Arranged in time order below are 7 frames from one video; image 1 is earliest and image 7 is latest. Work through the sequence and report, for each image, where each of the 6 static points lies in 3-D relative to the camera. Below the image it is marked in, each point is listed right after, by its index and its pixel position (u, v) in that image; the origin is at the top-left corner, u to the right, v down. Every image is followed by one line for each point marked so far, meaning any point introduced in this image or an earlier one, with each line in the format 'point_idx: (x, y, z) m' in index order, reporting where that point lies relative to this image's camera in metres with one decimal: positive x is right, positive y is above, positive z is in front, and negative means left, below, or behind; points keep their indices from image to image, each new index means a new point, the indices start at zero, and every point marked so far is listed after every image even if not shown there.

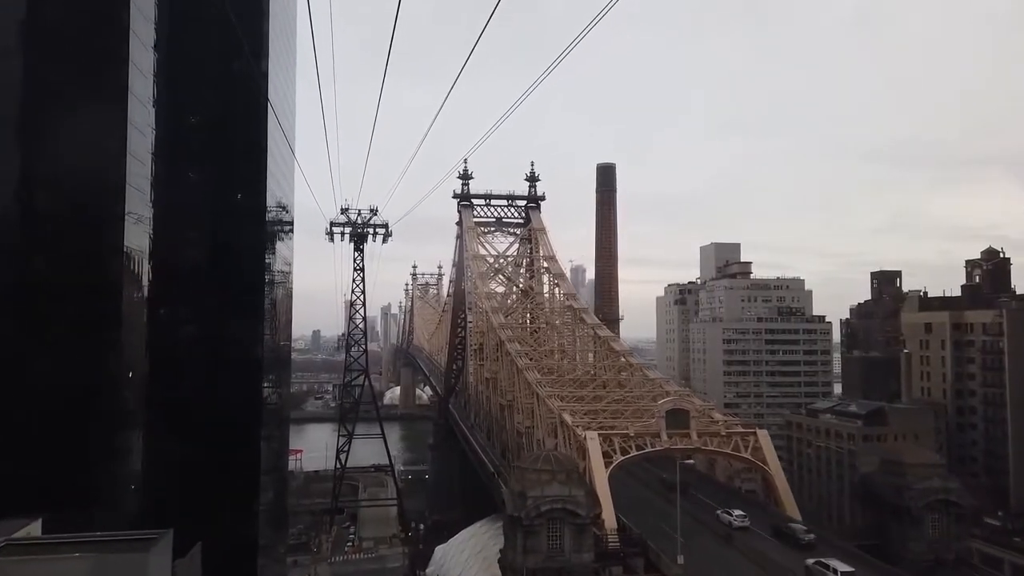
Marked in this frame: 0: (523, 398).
0: (+0.3, -2.8, +16.7) m
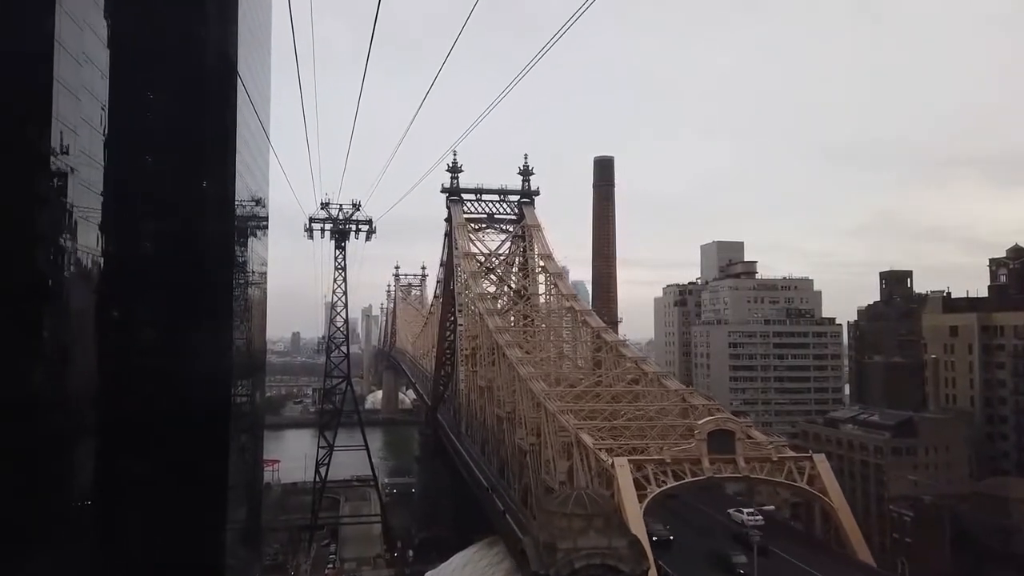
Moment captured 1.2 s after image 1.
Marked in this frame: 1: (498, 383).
0: (+0.4, -2.8, +14.8) m
1: (-0.4, -2.6, +18.7) m
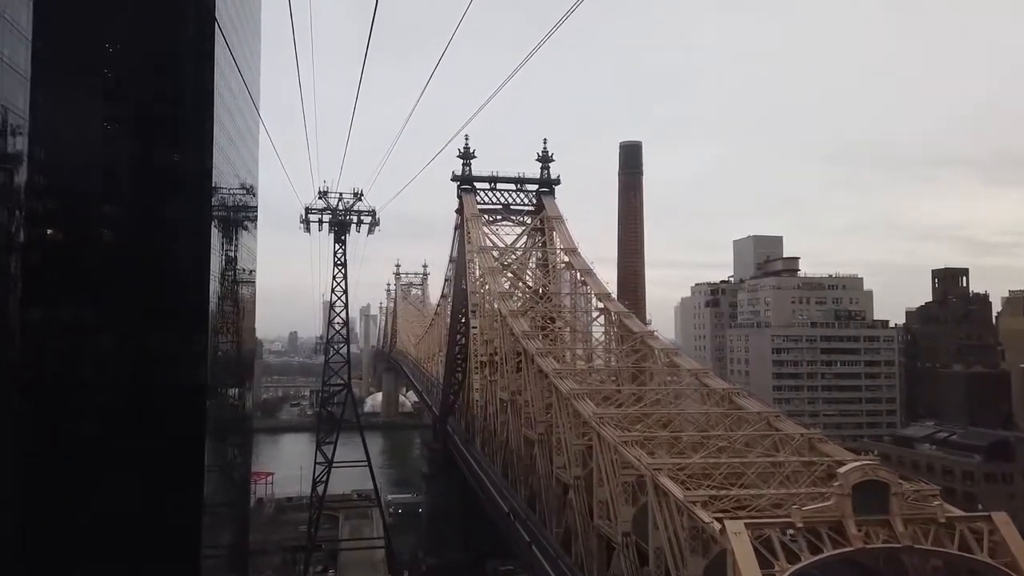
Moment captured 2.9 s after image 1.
0: (+1.1, -2.7, +12.1) m
1: (+0.3, -2.5, +16.0) m
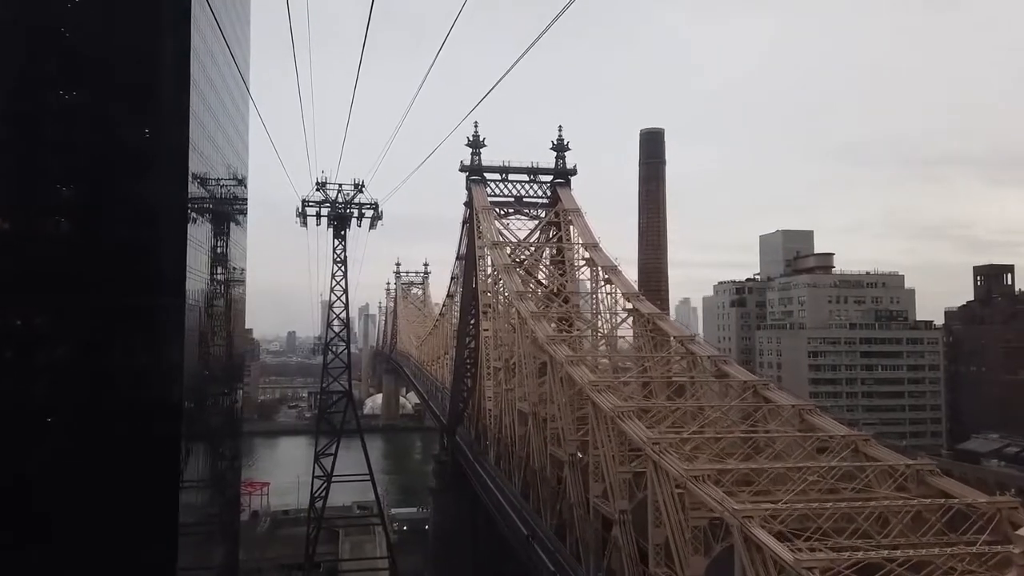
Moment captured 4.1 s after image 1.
0: (+1.6, -2.7, +10.2) m
1: (+0.8, -2.5, +14.1) m
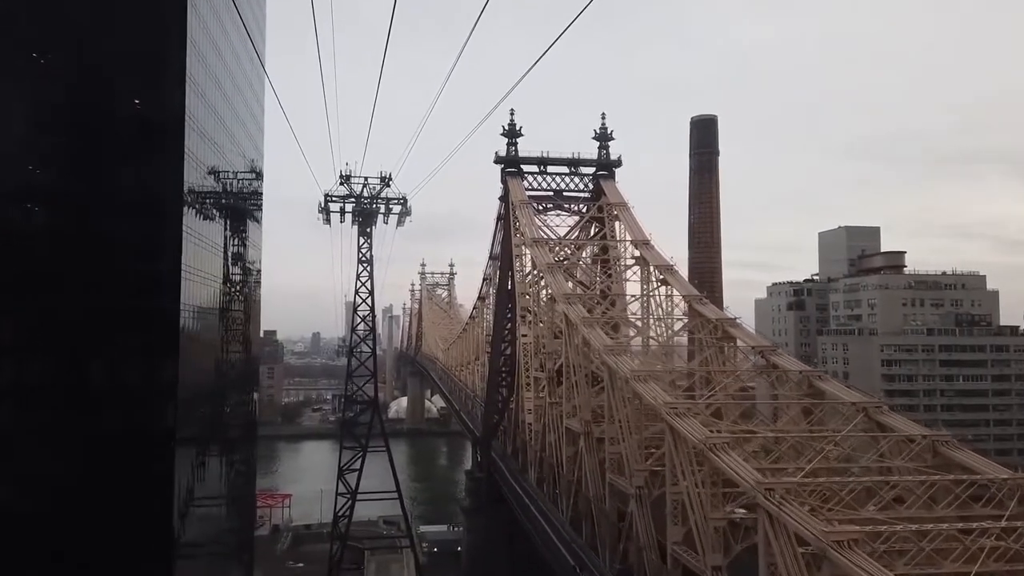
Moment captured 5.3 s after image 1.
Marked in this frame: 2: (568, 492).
0: (+2.4, -2.7, +8.3) m
1: (+1.7, -2.5, +12.2) m
2: (+1.2, -4.4, +14.5) m
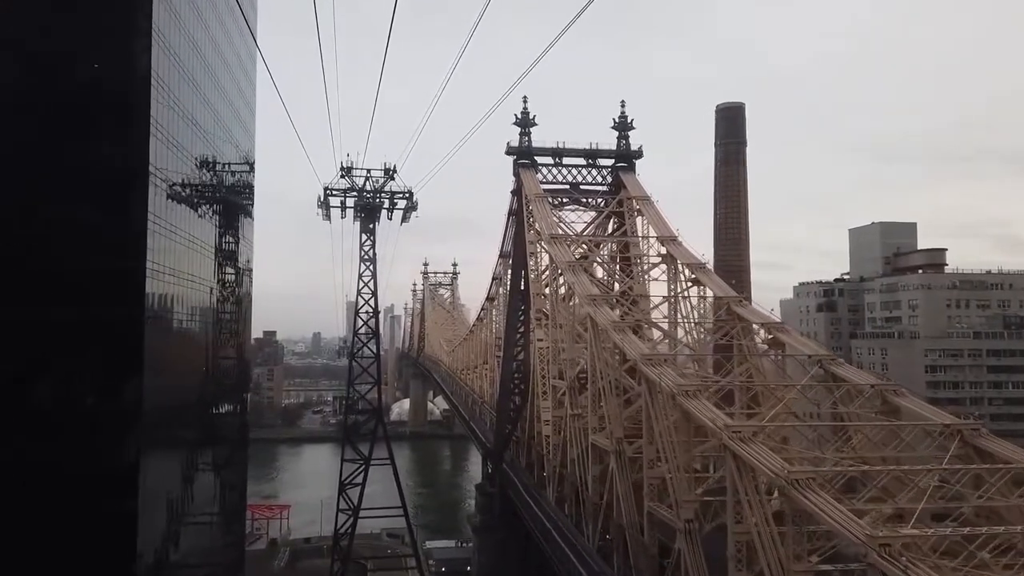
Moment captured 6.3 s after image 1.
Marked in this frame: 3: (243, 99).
0: (+2.8, -2.8, +6.8) m
1: (+2.1, -2.5, +10.7) m
2: (+1.6, -4.4, +13.0) m
3: (-7.5, +5.3, +19.3) m
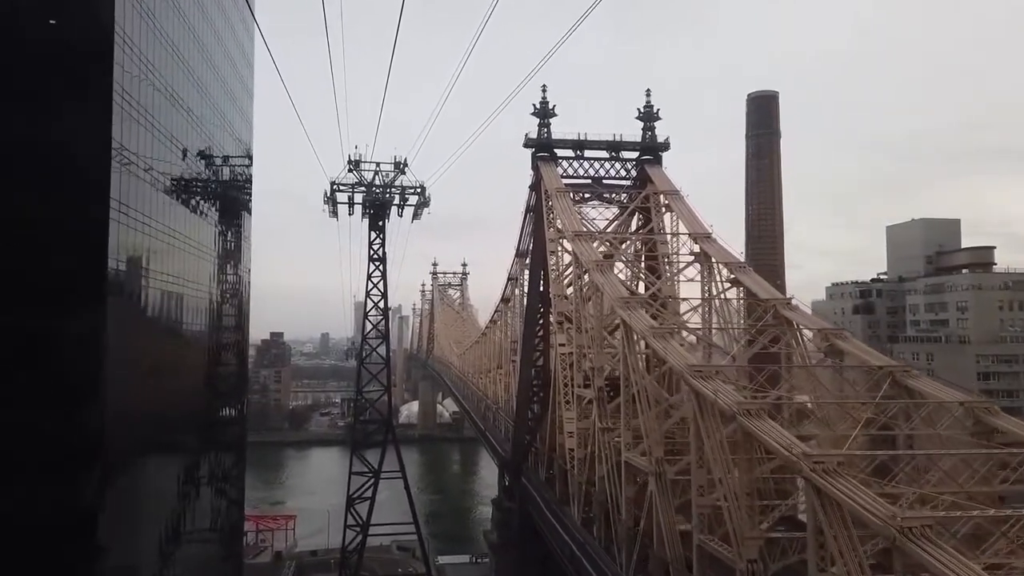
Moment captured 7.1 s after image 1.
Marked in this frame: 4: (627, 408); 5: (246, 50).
0: (+3.2, -2.8, +5.6) m
1: (+2.5, -2.6, +9.4) m
2: (+2.0, -4.4, +11.7) m
3: (-7.0, +5.3, +18.1) m
4: (+2.2, -2.2, +12.5) m
5: (-7.4, +6.8, +19.4) m
